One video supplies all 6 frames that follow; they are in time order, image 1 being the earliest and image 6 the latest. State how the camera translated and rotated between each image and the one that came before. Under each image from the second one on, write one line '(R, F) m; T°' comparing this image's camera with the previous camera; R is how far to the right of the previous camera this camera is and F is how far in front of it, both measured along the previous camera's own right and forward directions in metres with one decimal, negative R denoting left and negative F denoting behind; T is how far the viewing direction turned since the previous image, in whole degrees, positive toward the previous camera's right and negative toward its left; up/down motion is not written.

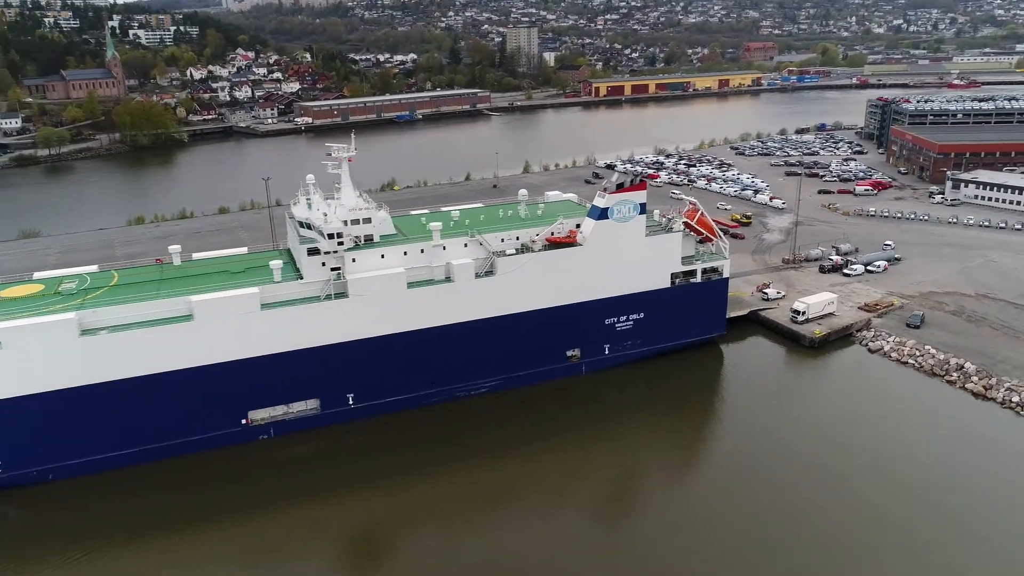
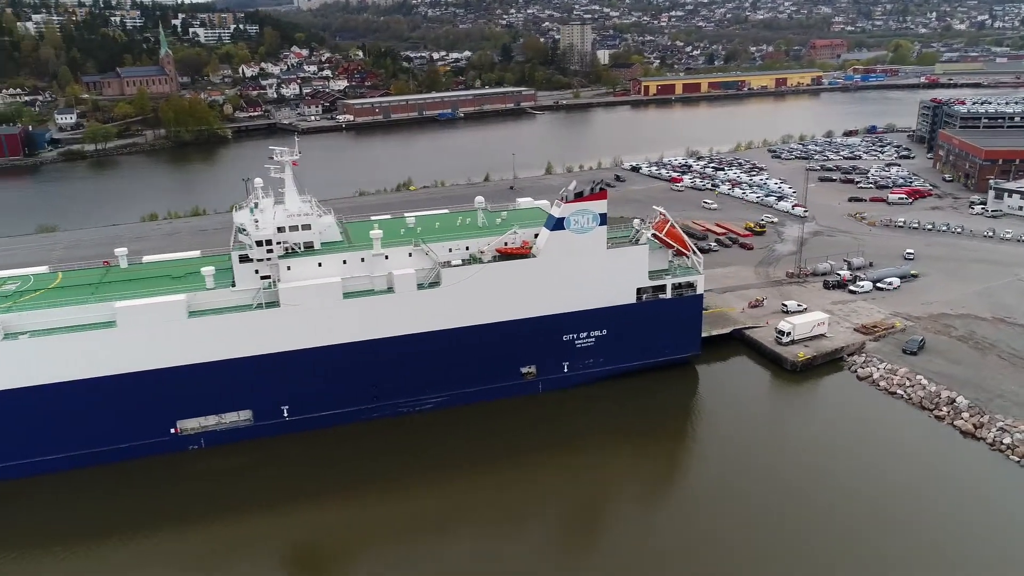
(+1.8, +0.7) m; -5°
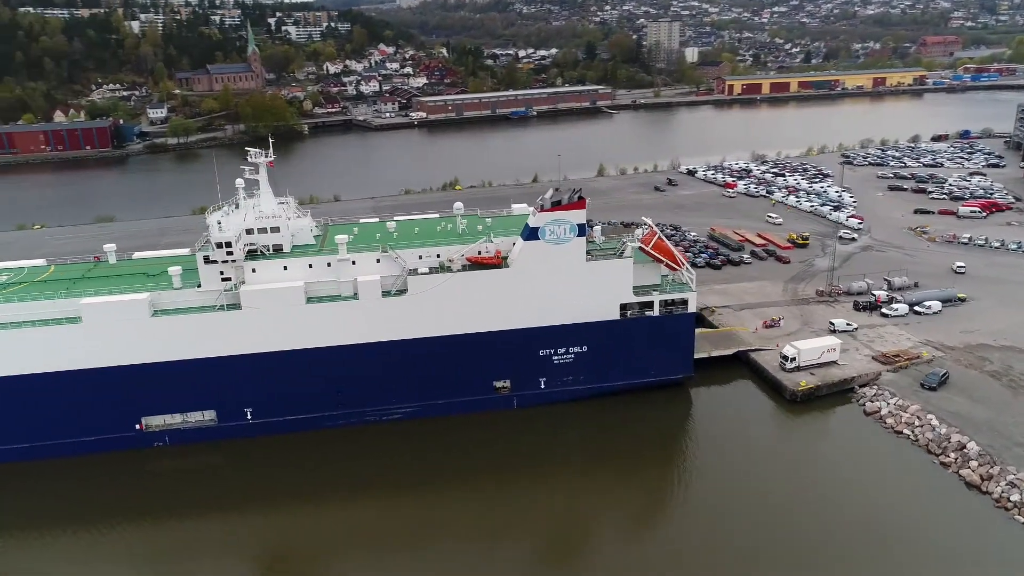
(+1.8, +0.6) m; -7°
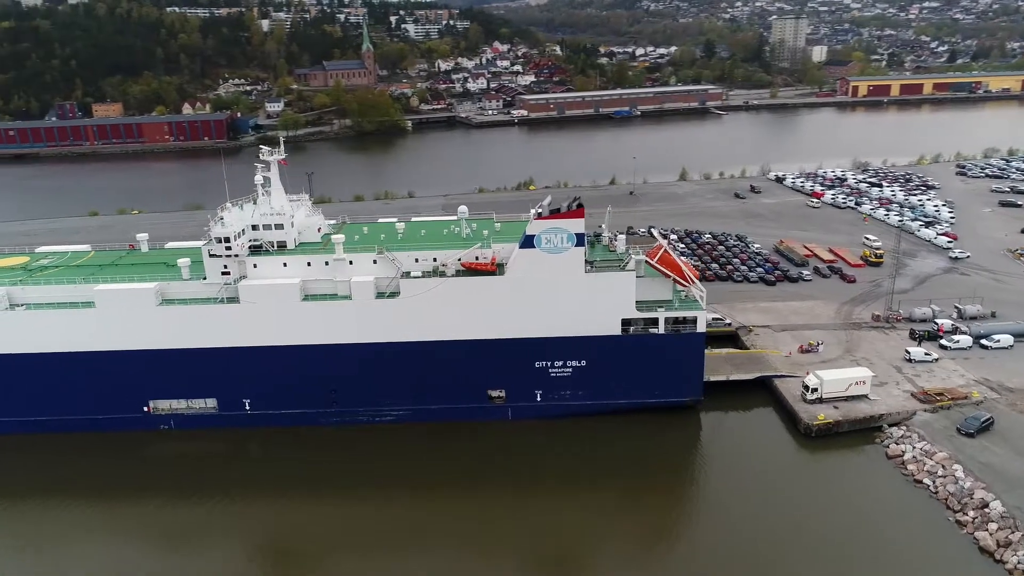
(+1.8, +0.5) m; -9°
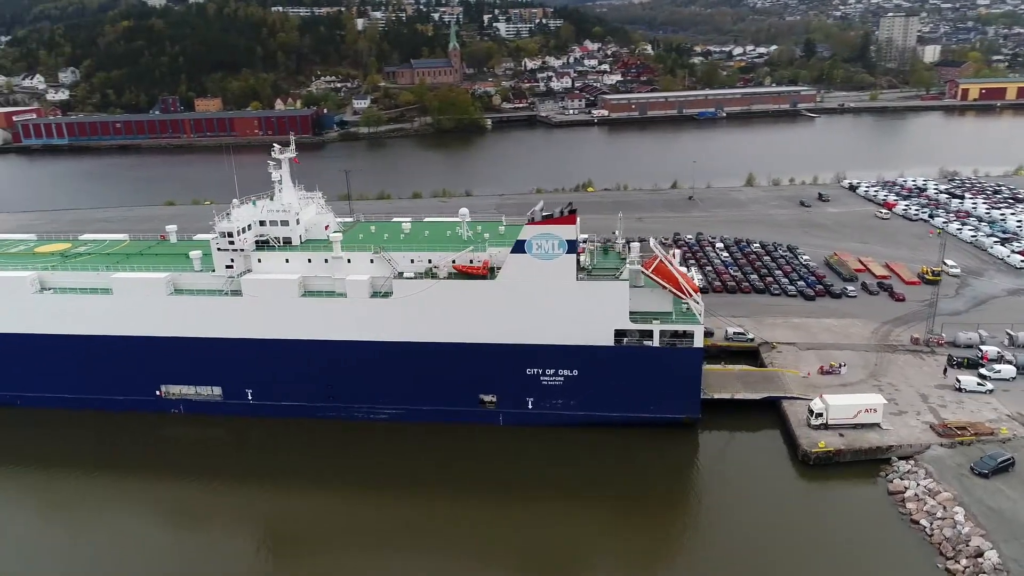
(+1.5, +0.2) m; -7°
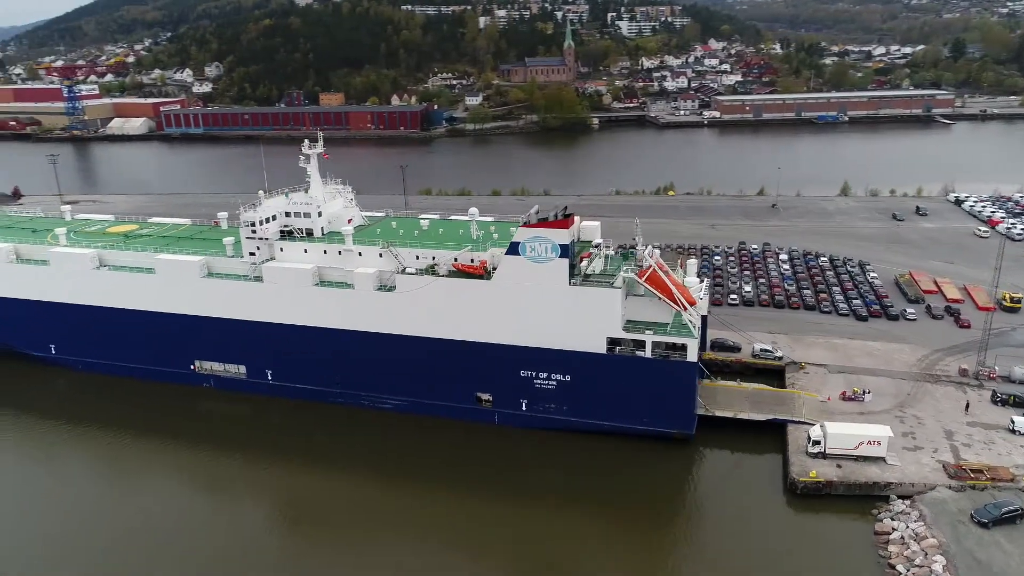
(+1.9, +0.1) m; -9°
